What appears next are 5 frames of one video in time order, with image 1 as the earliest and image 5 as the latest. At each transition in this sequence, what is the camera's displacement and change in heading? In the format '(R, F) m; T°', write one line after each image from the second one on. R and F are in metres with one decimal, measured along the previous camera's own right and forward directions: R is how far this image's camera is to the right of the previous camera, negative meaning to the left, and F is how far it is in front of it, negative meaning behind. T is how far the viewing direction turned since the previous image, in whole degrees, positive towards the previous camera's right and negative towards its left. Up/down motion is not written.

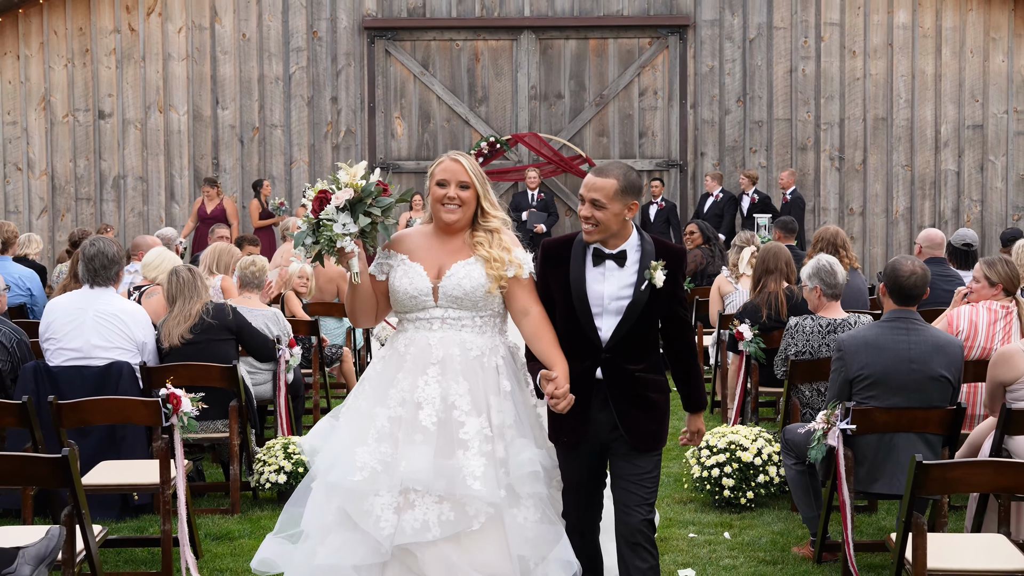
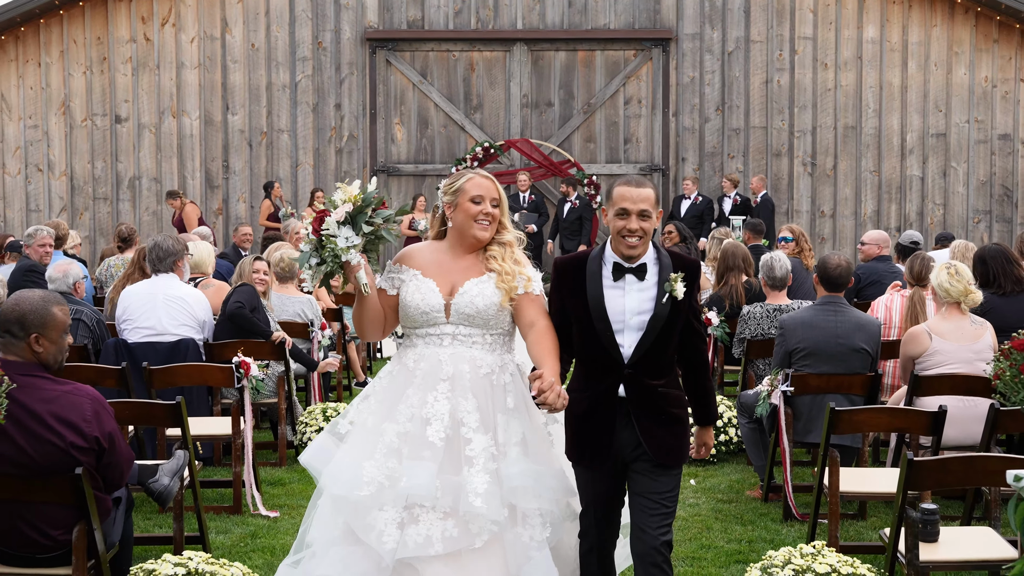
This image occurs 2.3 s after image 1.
(-0.1, -1.1) m; 0°
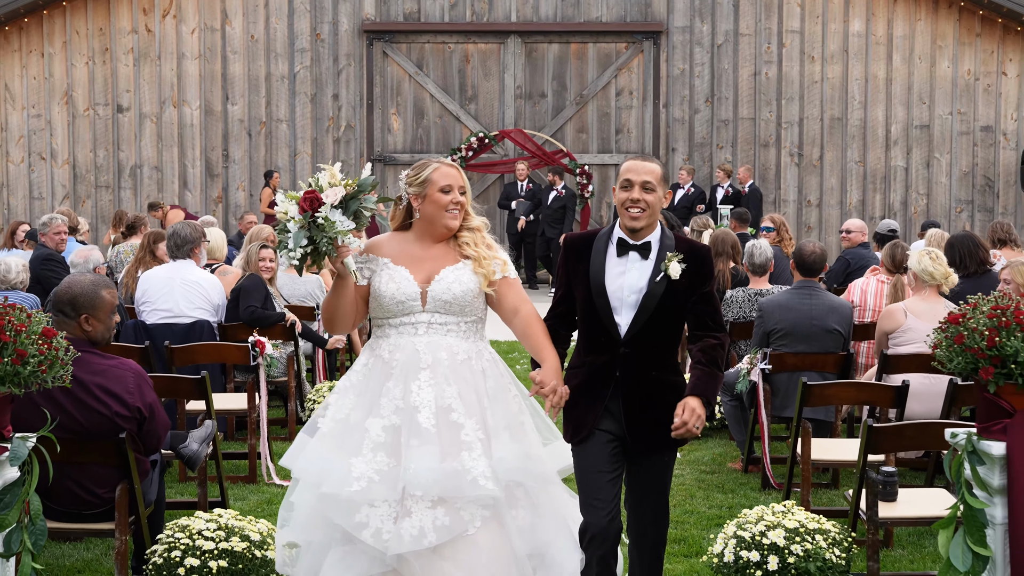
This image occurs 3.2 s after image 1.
(0.0, -0.4) m; 0°
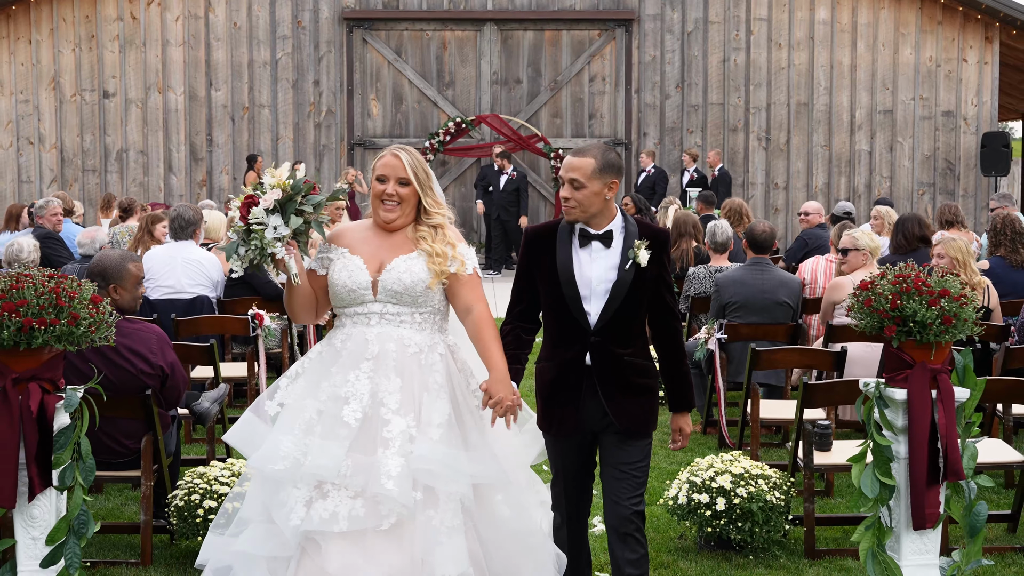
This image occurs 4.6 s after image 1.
(0.0, -0.6) m; +1°
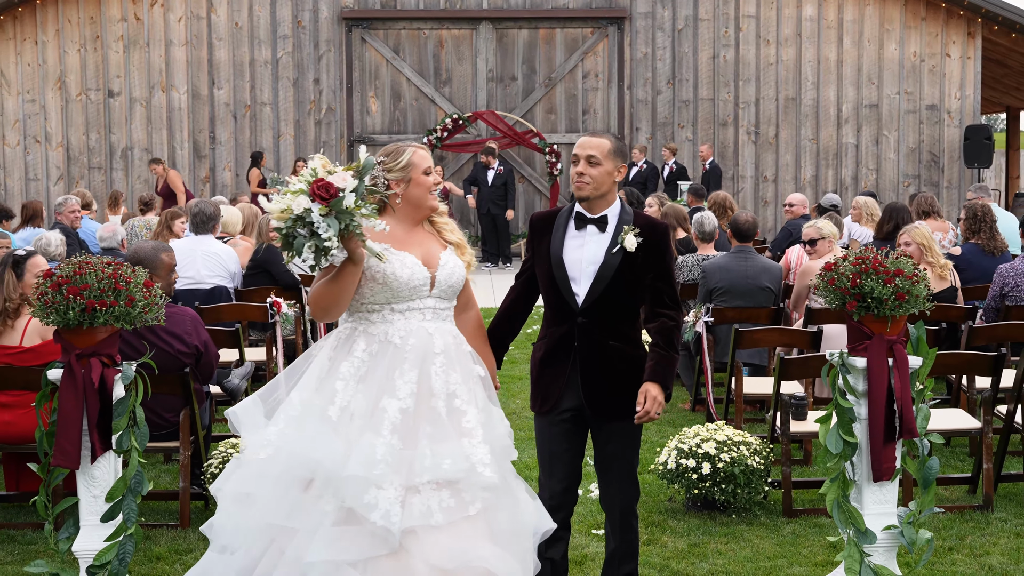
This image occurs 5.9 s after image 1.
(0.0, -0.5) m; 0°
